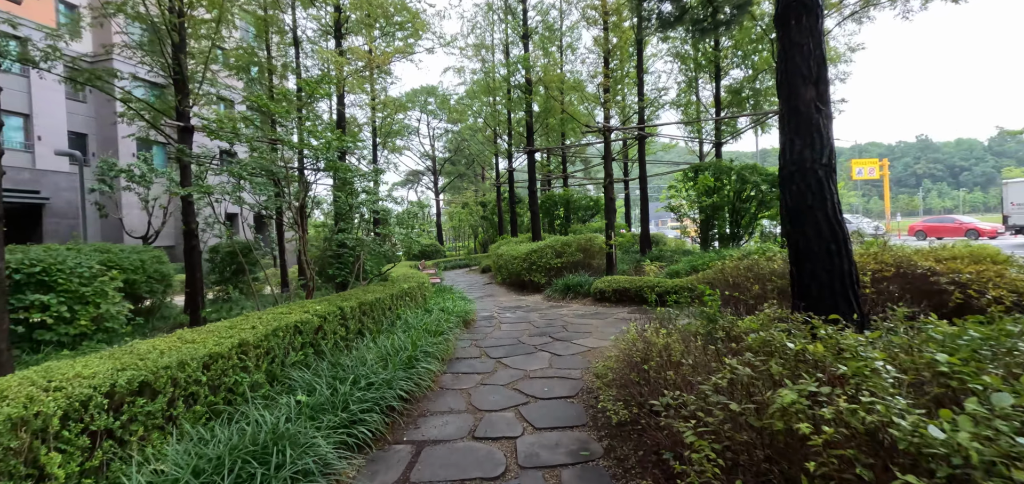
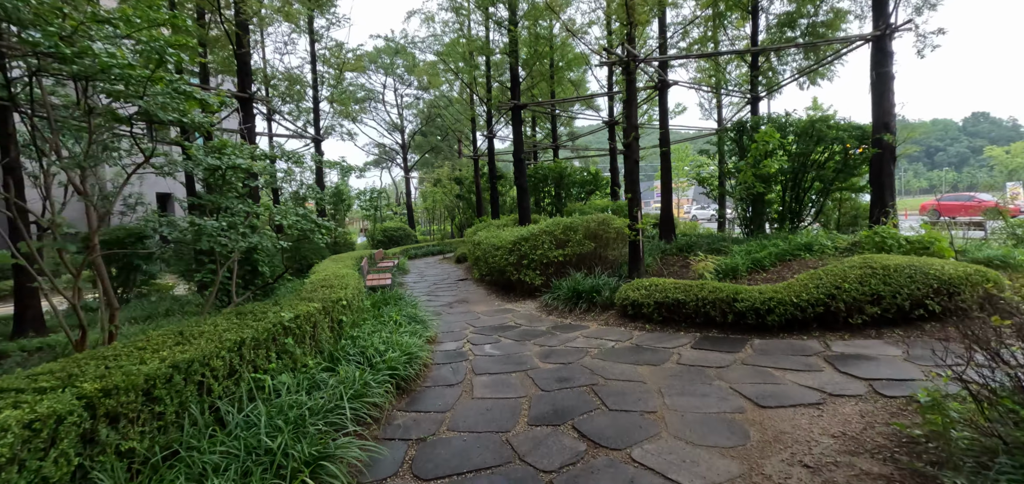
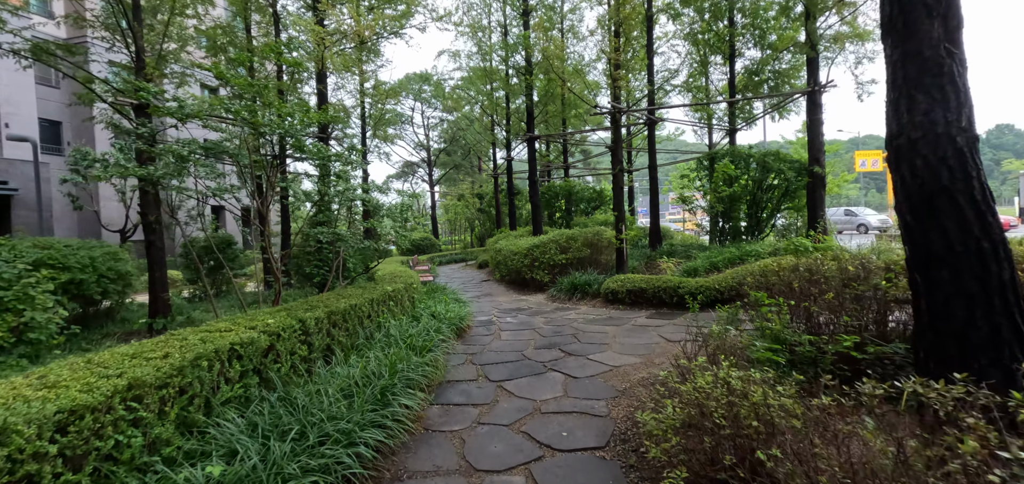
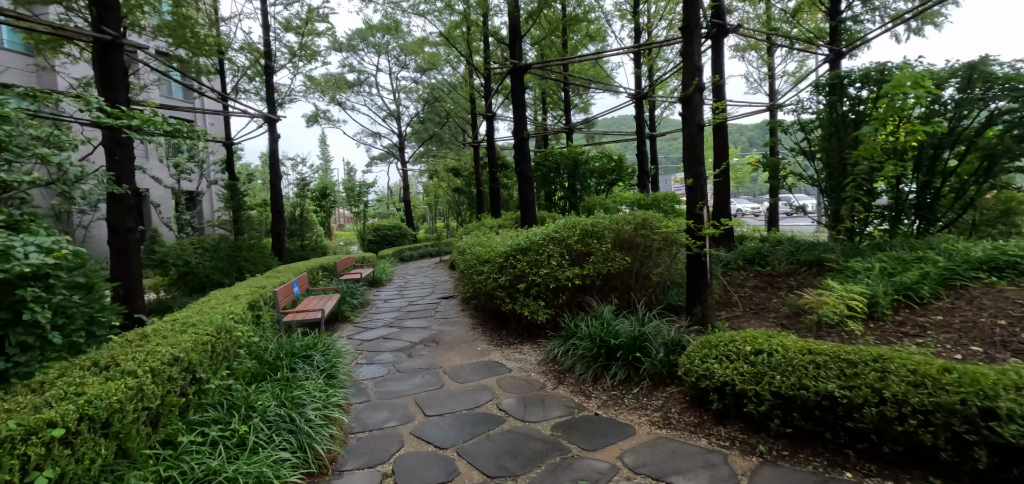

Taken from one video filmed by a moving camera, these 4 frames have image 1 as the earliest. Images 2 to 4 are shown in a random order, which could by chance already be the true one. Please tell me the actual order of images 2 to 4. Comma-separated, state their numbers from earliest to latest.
3, 2, 4
